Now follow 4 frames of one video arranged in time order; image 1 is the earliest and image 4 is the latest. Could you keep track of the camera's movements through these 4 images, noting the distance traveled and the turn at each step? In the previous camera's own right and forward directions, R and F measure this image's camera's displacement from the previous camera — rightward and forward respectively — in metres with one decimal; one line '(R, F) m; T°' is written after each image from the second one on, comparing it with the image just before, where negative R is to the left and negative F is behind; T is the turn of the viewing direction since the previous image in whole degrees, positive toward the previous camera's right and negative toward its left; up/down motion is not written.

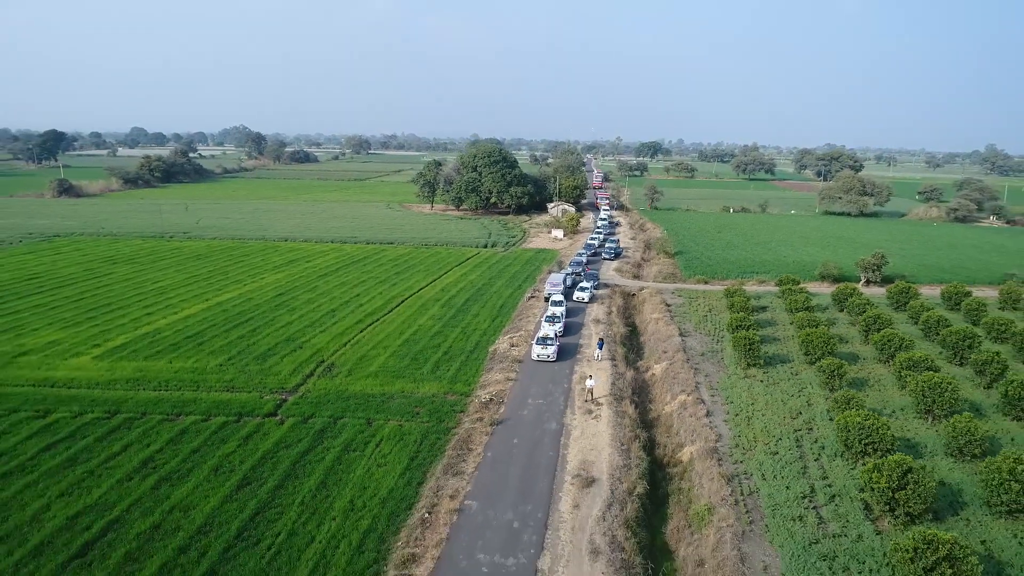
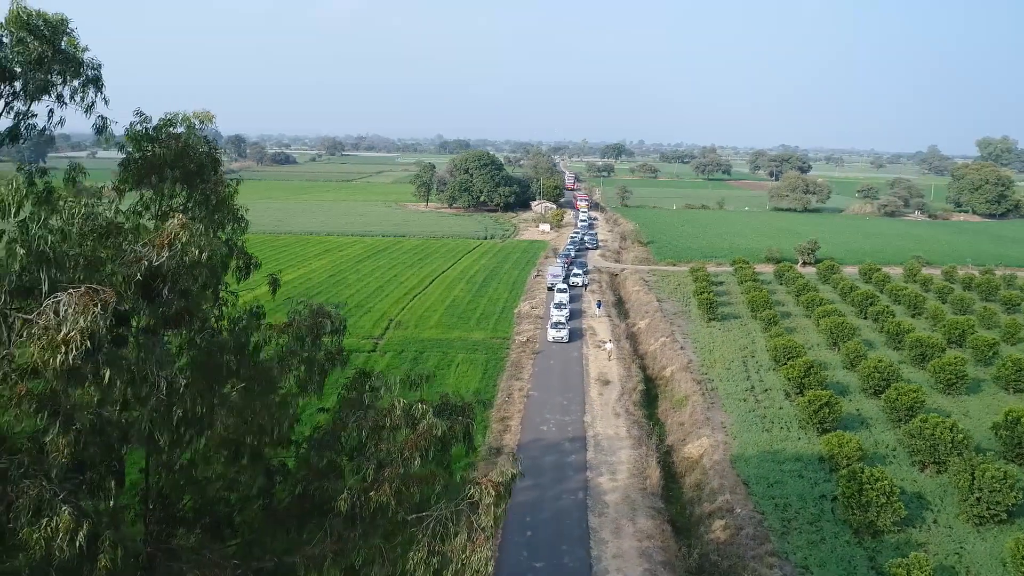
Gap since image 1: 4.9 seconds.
(-2.8, -7.3) m; +3°
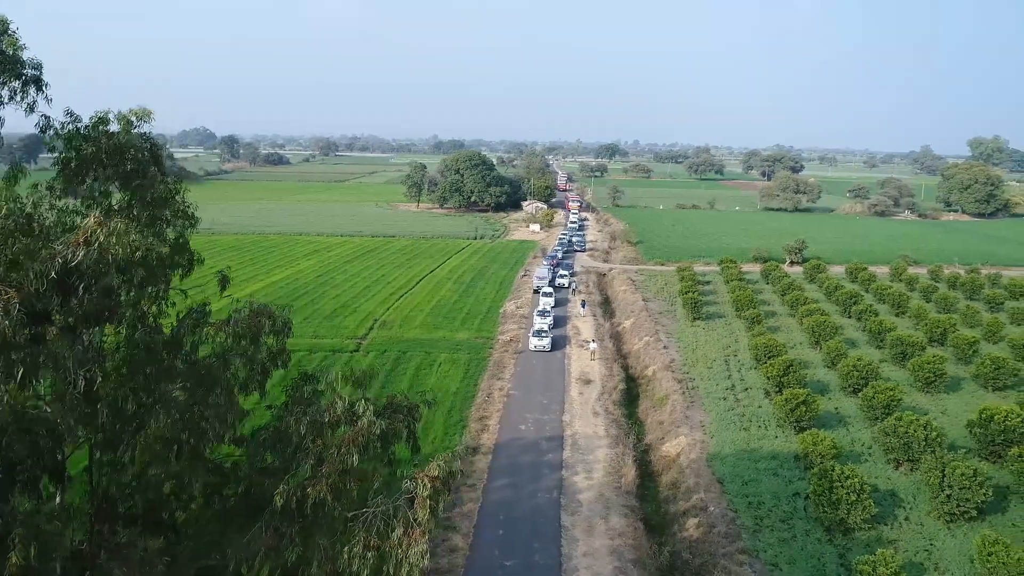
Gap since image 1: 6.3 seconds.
(+0.5, 0.0) m; 0°
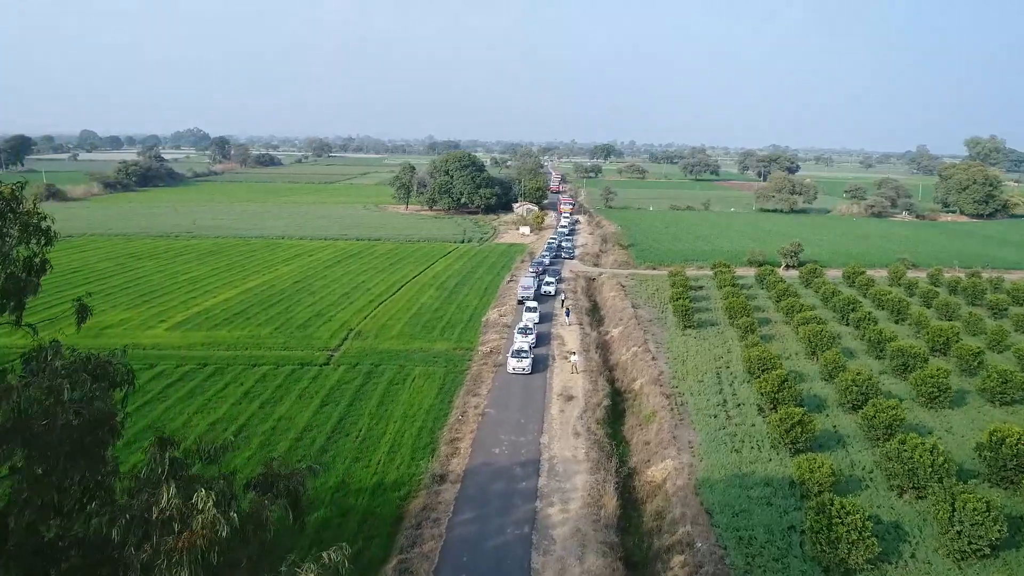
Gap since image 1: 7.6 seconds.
(+0.7, +1.4) m; 0°
